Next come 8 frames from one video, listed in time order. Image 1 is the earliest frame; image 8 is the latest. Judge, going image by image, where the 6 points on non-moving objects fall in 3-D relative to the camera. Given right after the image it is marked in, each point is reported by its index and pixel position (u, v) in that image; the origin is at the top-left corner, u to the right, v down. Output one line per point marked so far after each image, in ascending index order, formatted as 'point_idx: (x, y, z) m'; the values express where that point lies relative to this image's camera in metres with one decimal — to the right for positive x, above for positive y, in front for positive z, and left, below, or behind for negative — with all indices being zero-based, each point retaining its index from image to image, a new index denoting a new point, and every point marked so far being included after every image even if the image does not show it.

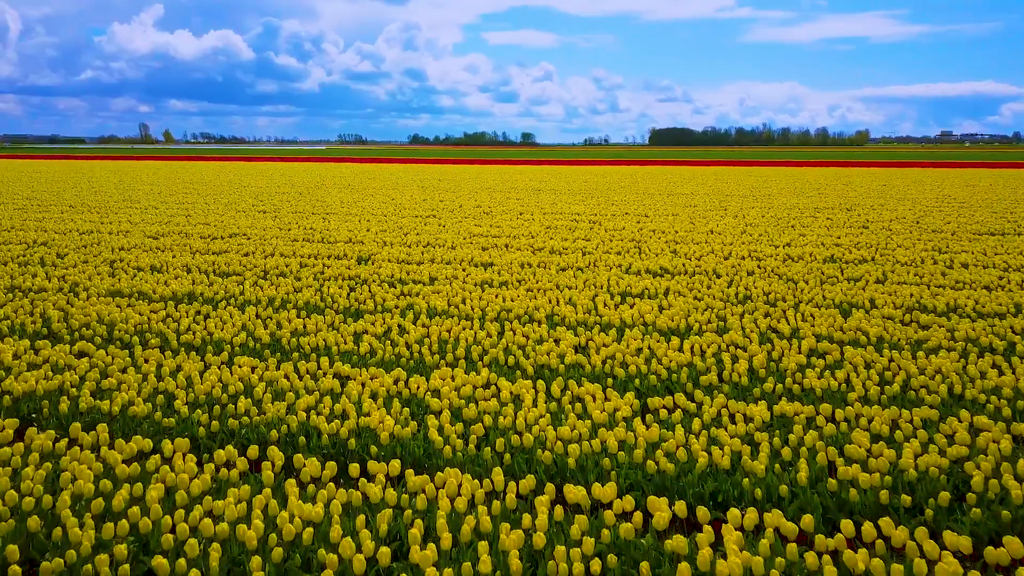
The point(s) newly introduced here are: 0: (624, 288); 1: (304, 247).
0: (+1.0, 0.0, +6.0) m
1: (-2.6, +0.5, +8.3) m
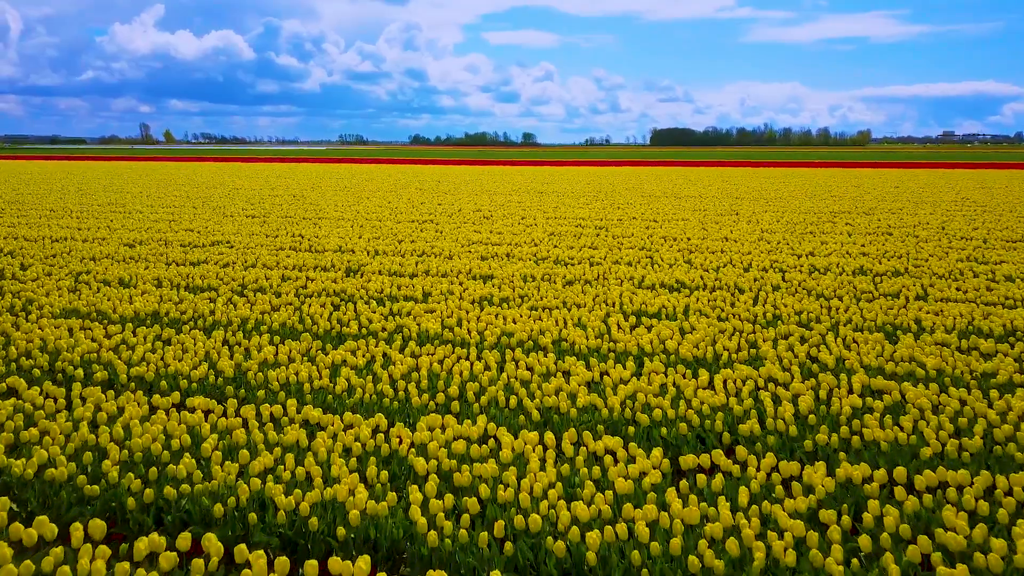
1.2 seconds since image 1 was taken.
0: (+1.0, -0.2, +5.4) m
1: (-2.6, +0.4, +7.7) m
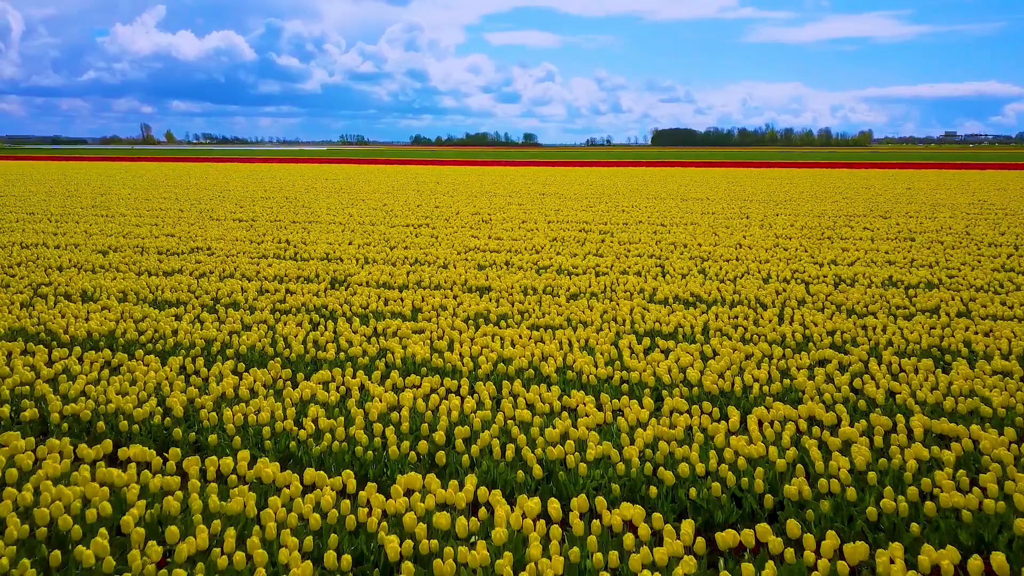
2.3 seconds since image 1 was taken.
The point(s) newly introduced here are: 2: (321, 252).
0: (+1.0, -0.3, +4.8) m
1: (-2.6, +0.2, +7.1) m
2: (-2.3, +0.4, +8.0) m
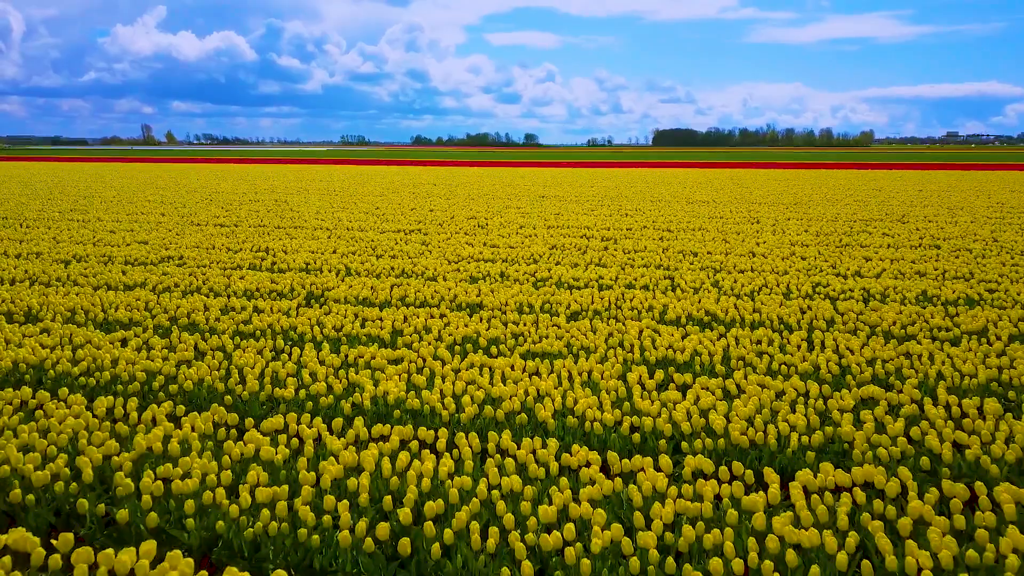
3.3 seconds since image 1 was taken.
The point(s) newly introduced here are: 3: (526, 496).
0: (+0.9, -0.4, +4.2) m
1: (-2.6, +0.1, +6.5) m
2: (-2.3, +0.3, +7.4) m
3: (+0.1, -0.8, +2.5) m
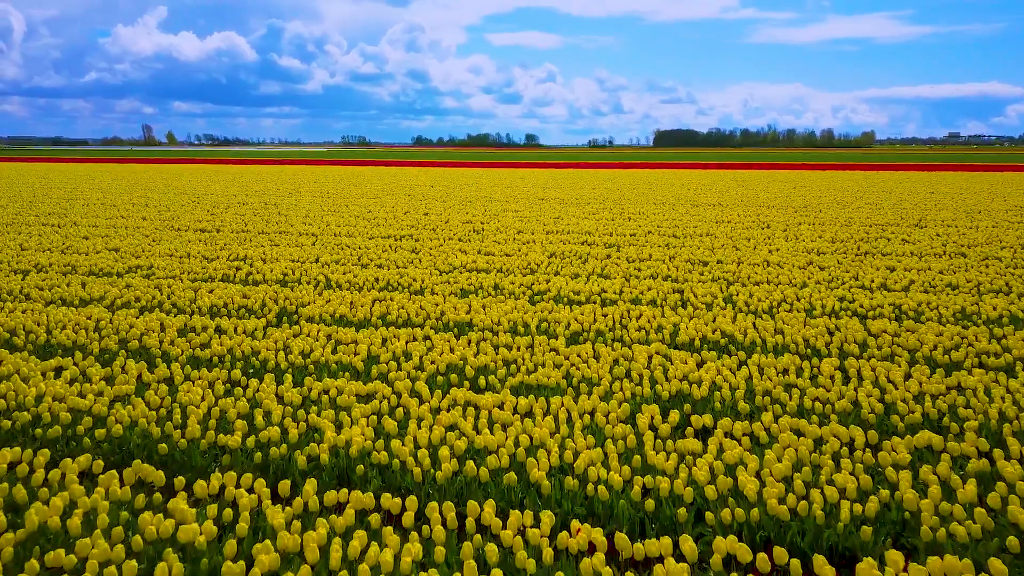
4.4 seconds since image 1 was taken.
0: (+0.9, -0.6, +3.6) m
1: (-2.7, 0.0, +5.9) m
2: (-2.4, +0.2, +6.8) m
3: (0.0, -0.9, +1.9) m
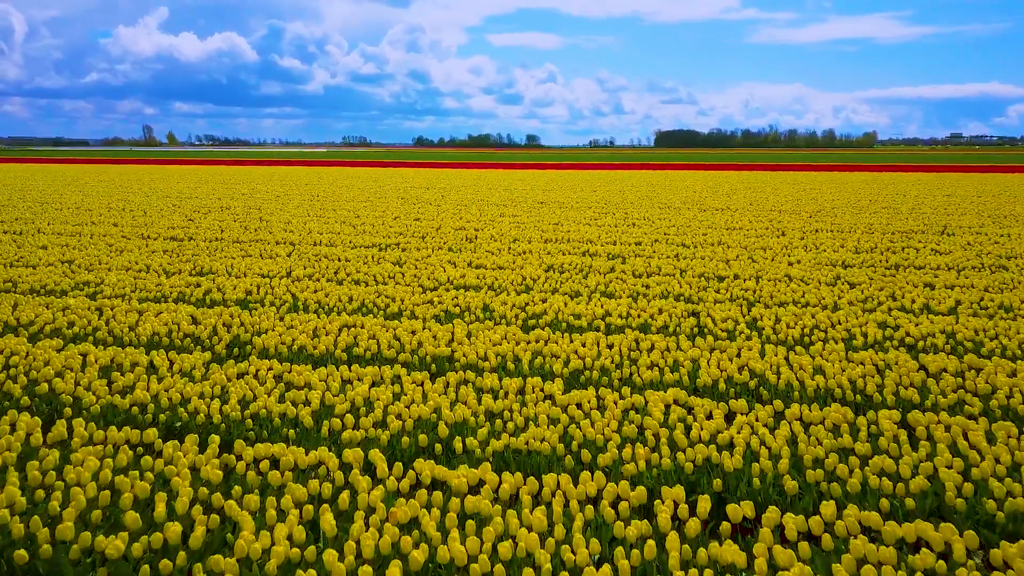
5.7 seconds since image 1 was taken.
0: (+0.8, -0.8, +2.8) m
1: (-2.7, -0.2, +5.2) m
2: (-2.5, 0.0, +6.1) m
3: (-0.1, -1.1, +1.1) m
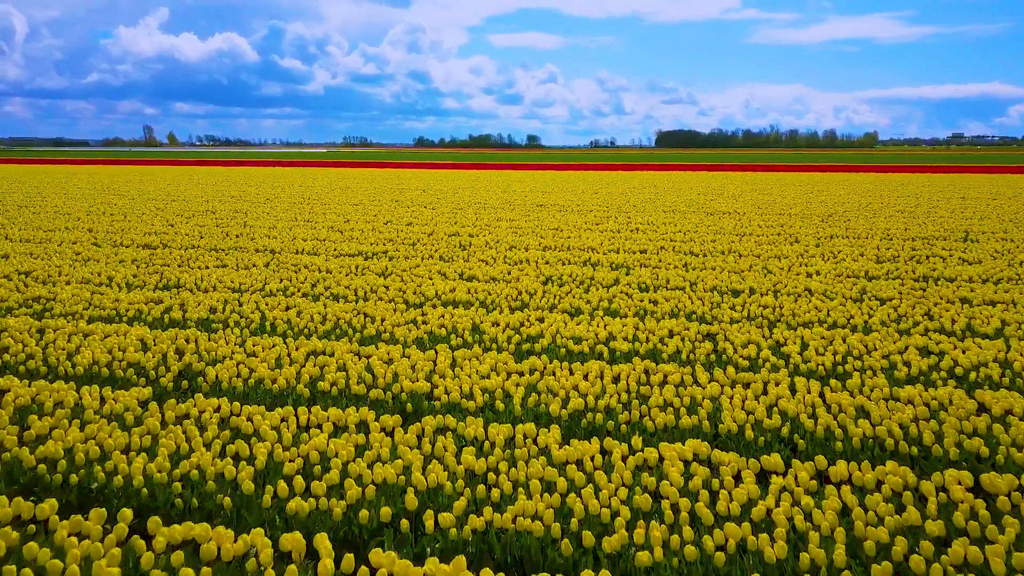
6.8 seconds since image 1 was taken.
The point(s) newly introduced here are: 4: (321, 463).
0: (+0.8, -0.9, +2.2) m
1: (-2.8, -0.4, +4.6) m
2: (-2.5, -0.2, +5.5) m
3: (-0.1, -1.2, +0.6) m
4: (-0.8, -0.8, +2.9) m
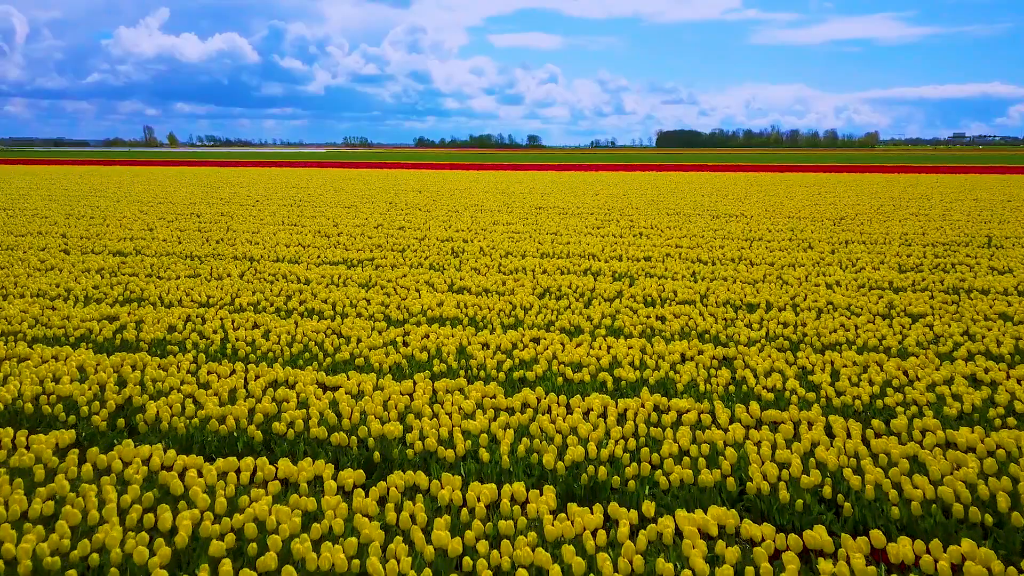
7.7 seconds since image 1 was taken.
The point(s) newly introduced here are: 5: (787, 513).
0: (+0.7, -1.0, +1.7) m
1: (-2.9, -0.5, +4.0) m
2: (-2.6, -0.3, +4.9) m
3: (-0.2, -1.3, 0.0) m
4: (-0.9, -0.9, +2.3) m
5: (+1.1, -0.8, +2.5) m
